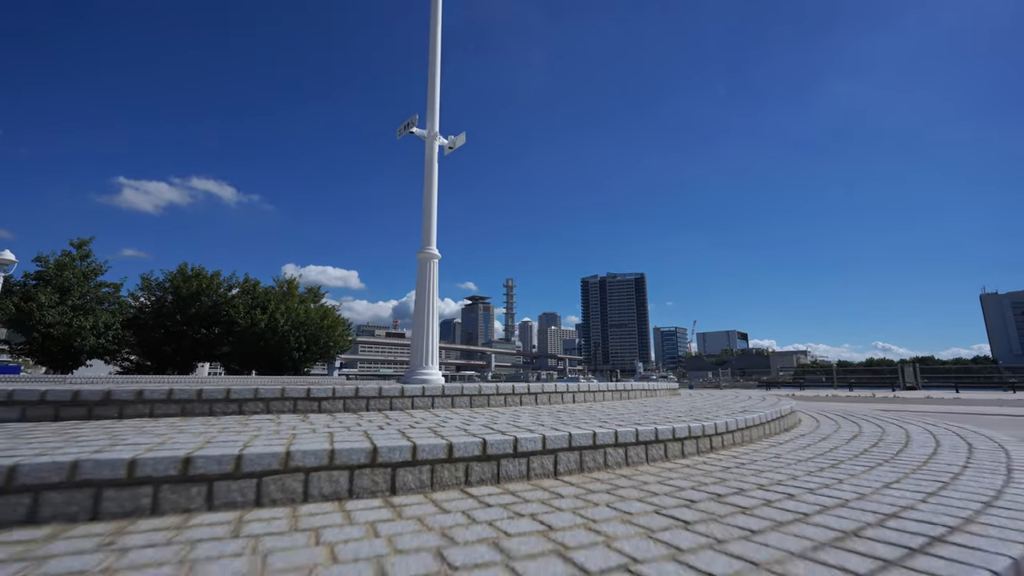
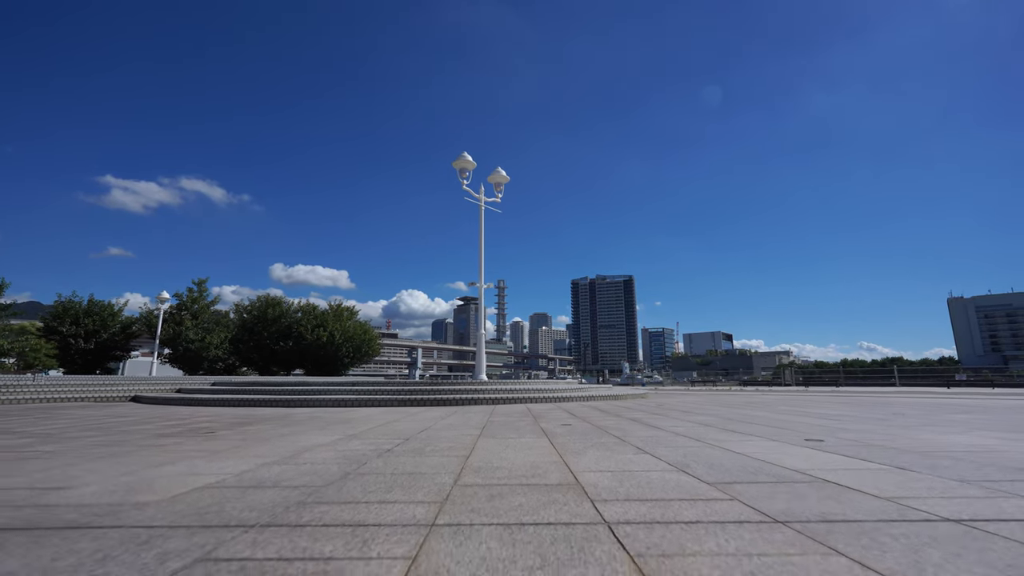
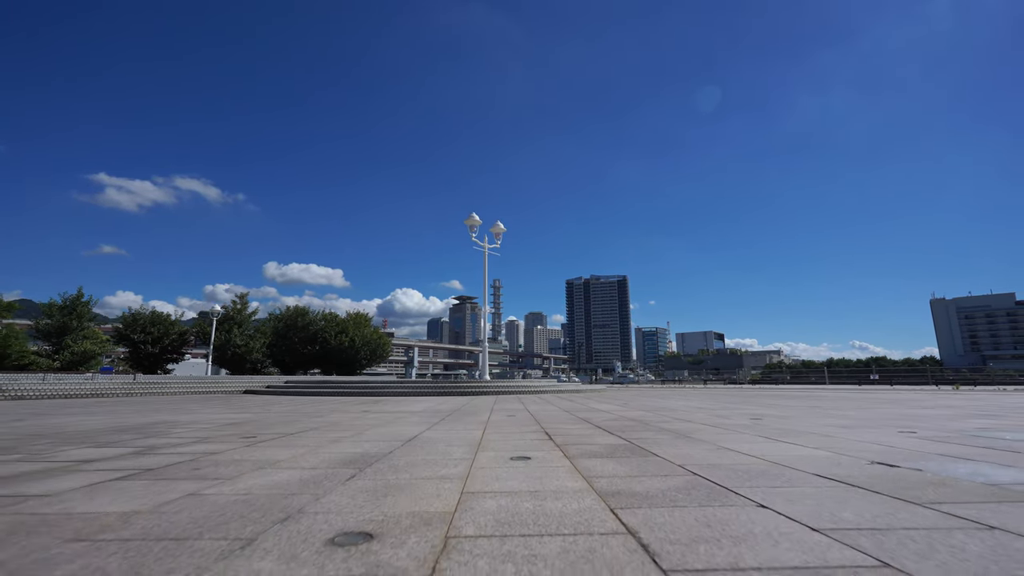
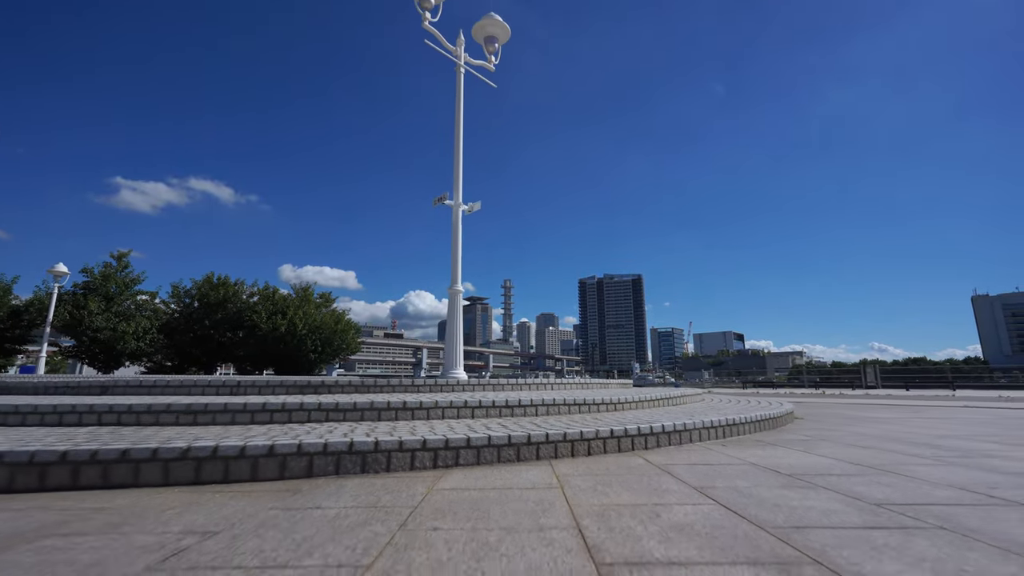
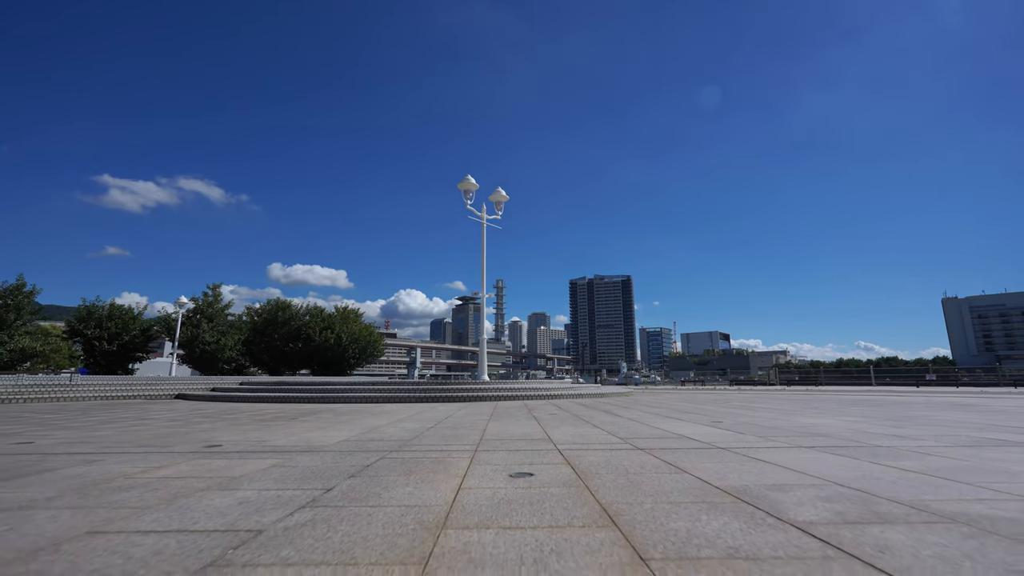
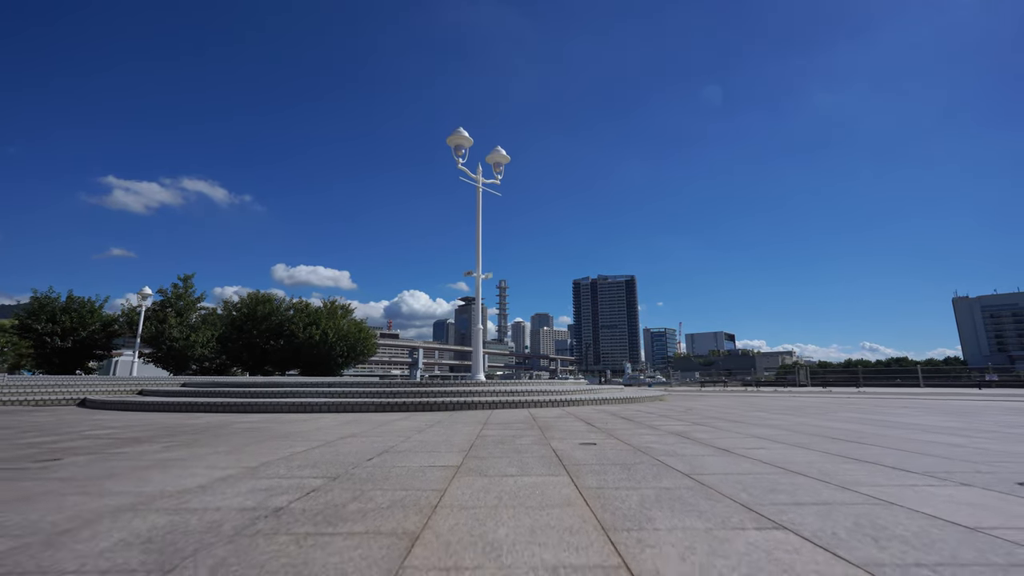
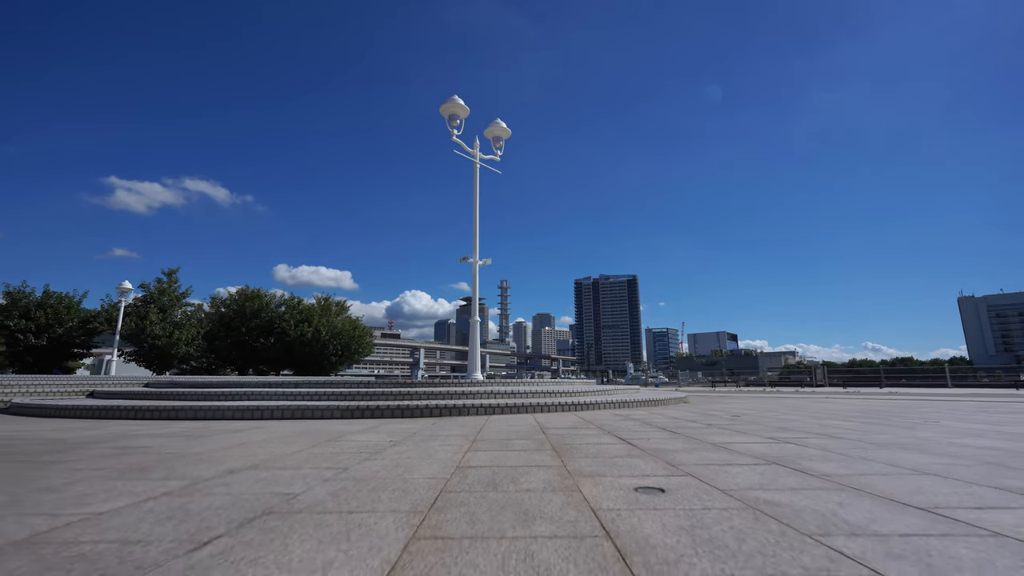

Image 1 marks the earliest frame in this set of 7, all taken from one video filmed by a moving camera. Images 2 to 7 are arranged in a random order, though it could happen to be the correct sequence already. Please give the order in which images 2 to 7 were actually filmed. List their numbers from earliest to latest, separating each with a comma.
4, 7, 6, 2, 5, 3
